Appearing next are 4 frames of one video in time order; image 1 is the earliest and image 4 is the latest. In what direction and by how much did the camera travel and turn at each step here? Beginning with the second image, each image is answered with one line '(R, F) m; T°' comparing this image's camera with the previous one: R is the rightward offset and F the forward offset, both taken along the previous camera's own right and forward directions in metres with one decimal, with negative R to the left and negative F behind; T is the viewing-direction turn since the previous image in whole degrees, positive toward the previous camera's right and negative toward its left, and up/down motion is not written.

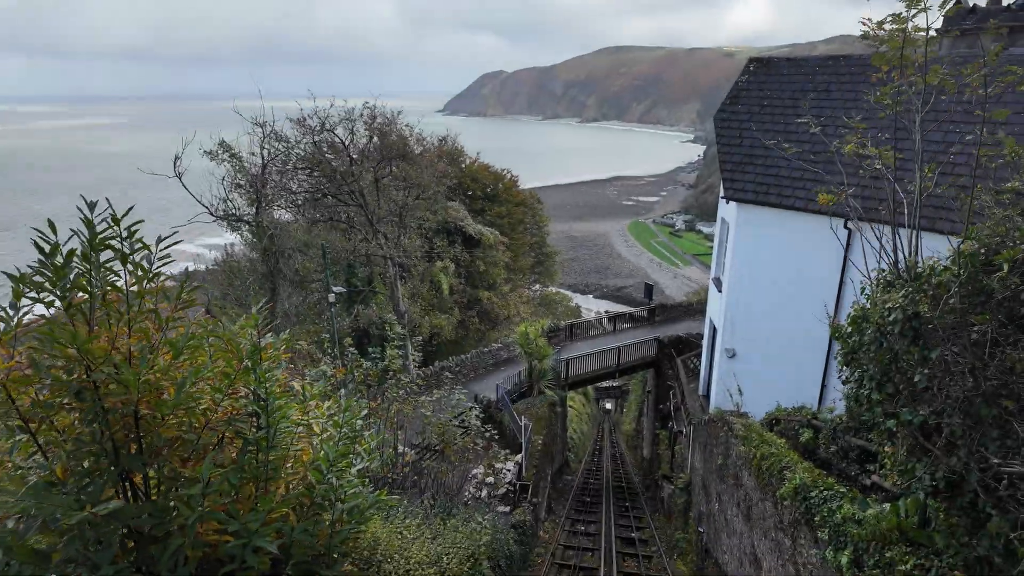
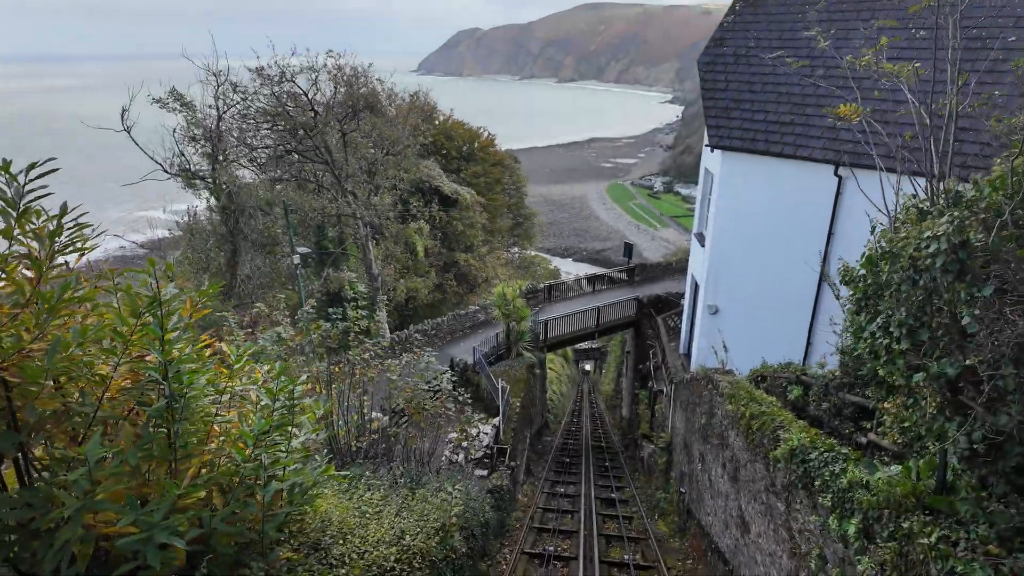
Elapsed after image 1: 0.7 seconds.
(+0.1, +0.7) m; +2°
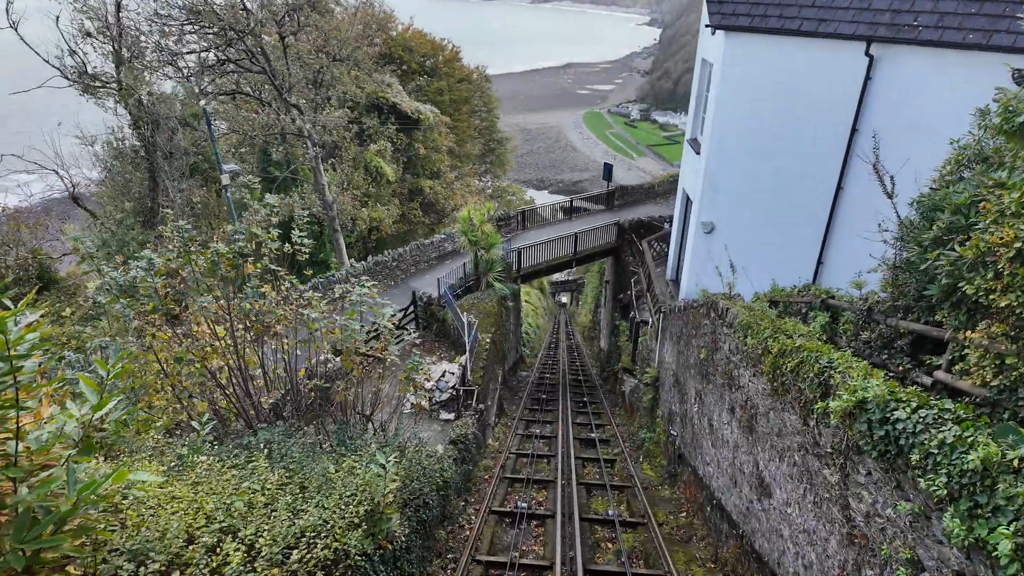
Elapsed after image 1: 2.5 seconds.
(+0.2, +1.8) m; +2°
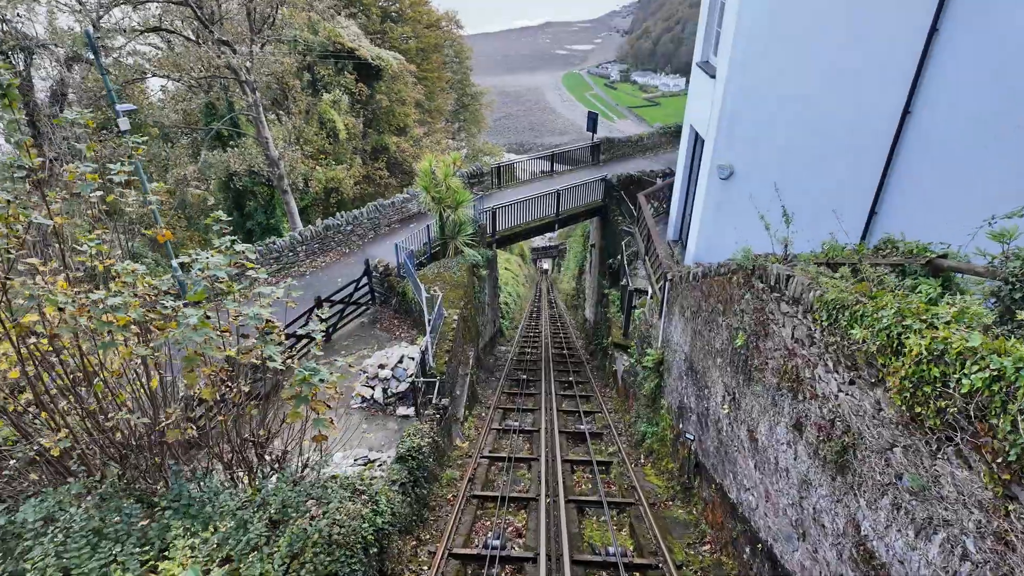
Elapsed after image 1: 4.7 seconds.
(+0.2, +2.3) m; +2°
